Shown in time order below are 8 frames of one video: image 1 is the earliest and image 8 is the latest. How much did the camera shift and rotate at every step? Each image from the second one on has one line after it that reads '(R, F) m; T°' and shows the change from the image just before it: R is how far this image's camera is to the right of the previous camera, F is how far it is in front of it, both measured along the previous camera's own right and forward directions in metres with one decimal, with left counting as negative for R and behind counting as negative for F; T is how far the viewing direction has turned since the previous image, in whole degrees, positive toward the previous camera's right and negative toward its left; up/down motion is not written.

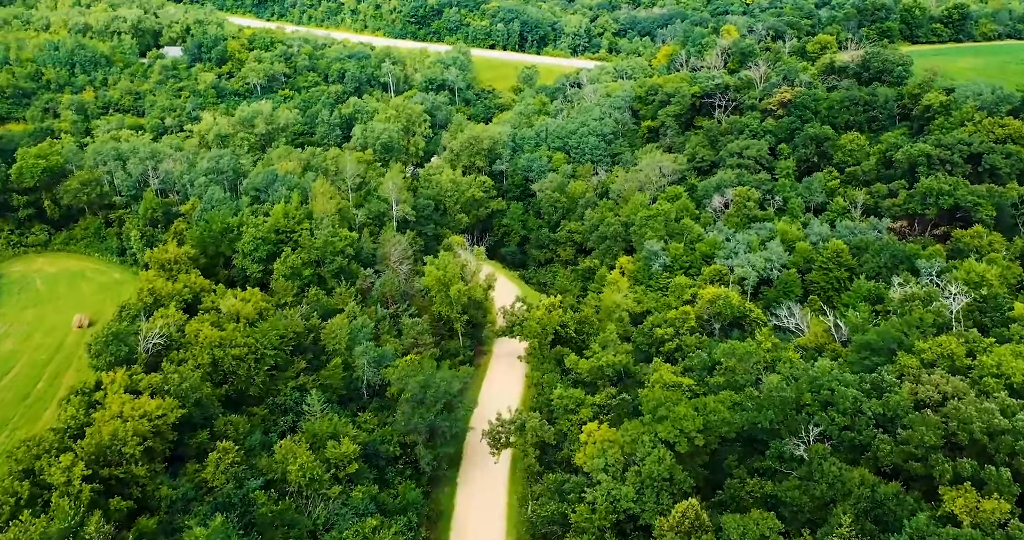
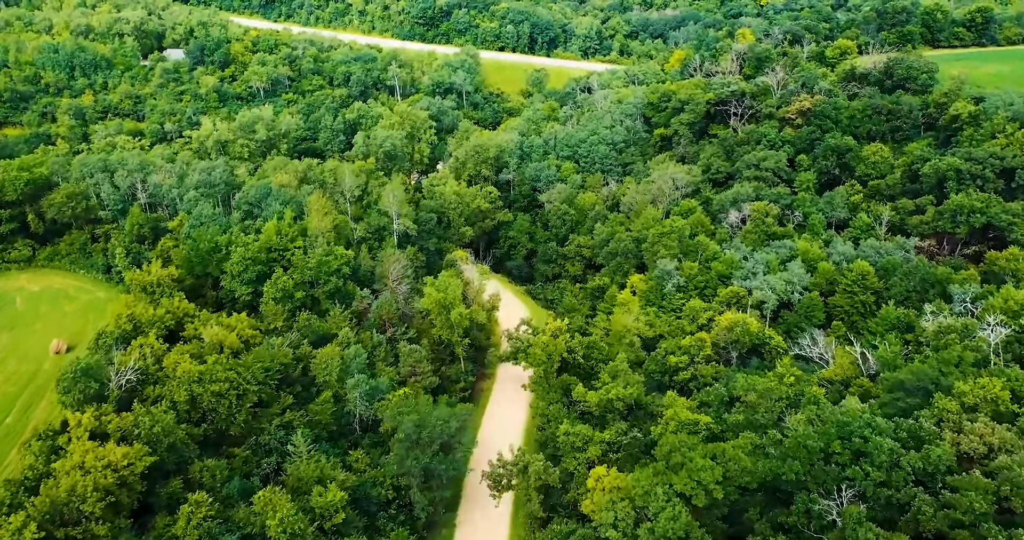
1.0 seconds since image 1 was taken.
(+0.4, +3.9) m; -1°
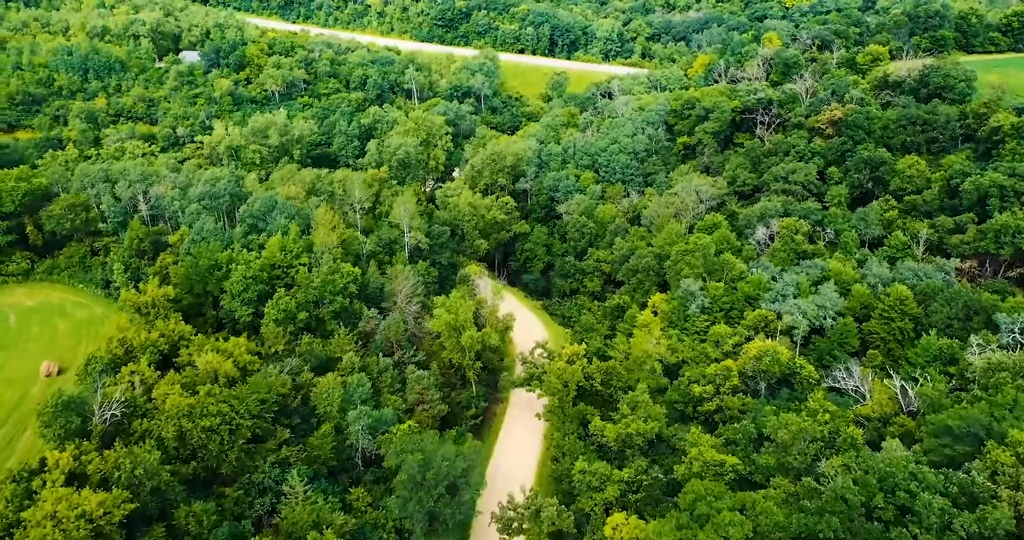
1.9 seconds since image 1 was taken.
(+0.2, +3.4) m; -1°
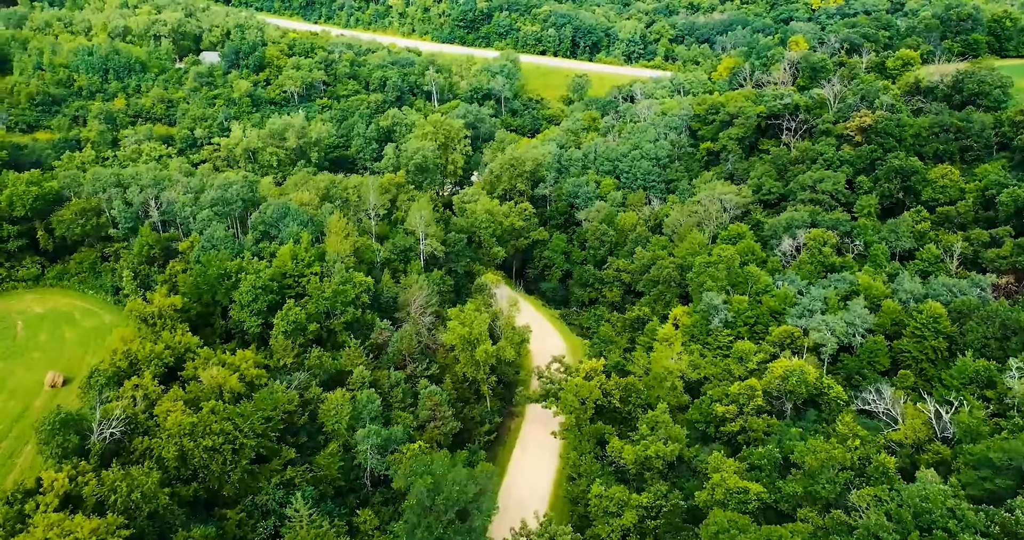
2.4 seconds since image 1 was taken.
(+0.2, +1.9) m; -1°
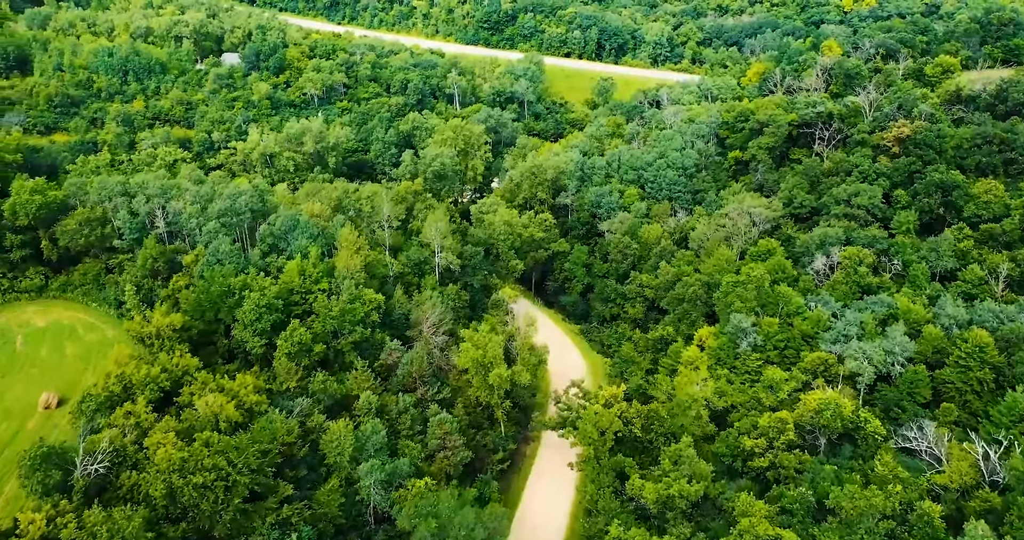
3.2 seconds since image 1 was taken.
(+0.4, +3.1) m; -2°
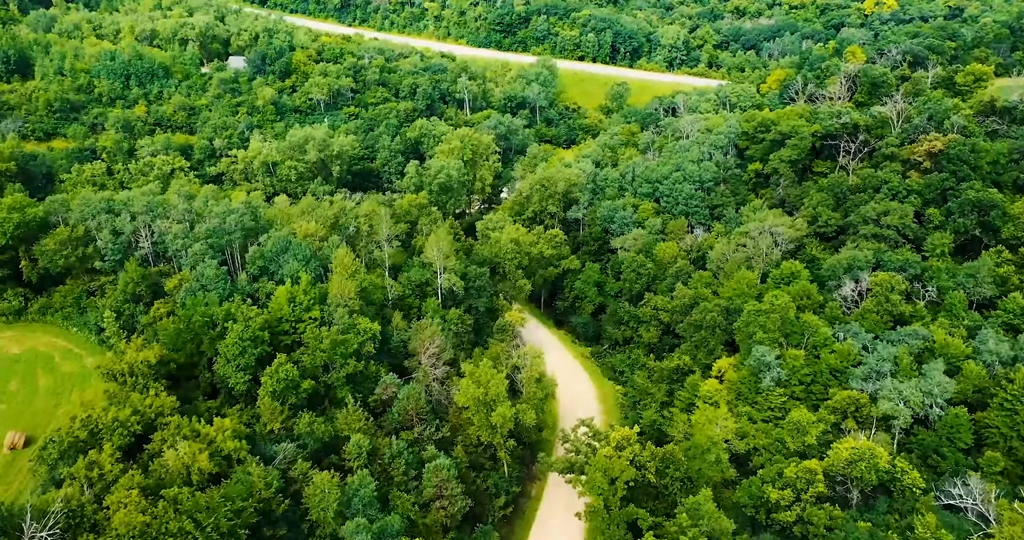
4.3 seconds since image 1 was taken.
(+0.5, +4.2) m; -1°
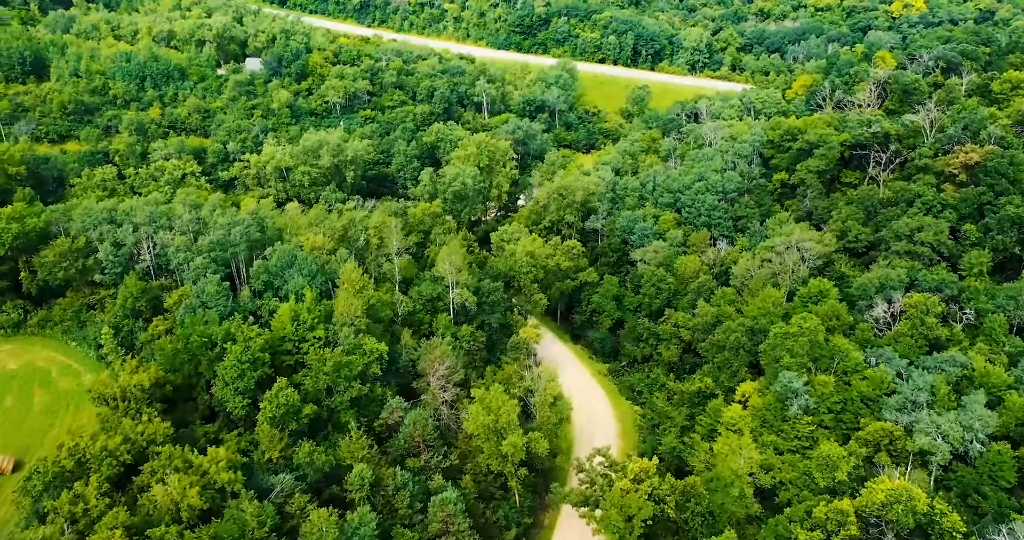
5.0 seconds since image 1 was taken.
(+0.3, +2.7) m; -1°
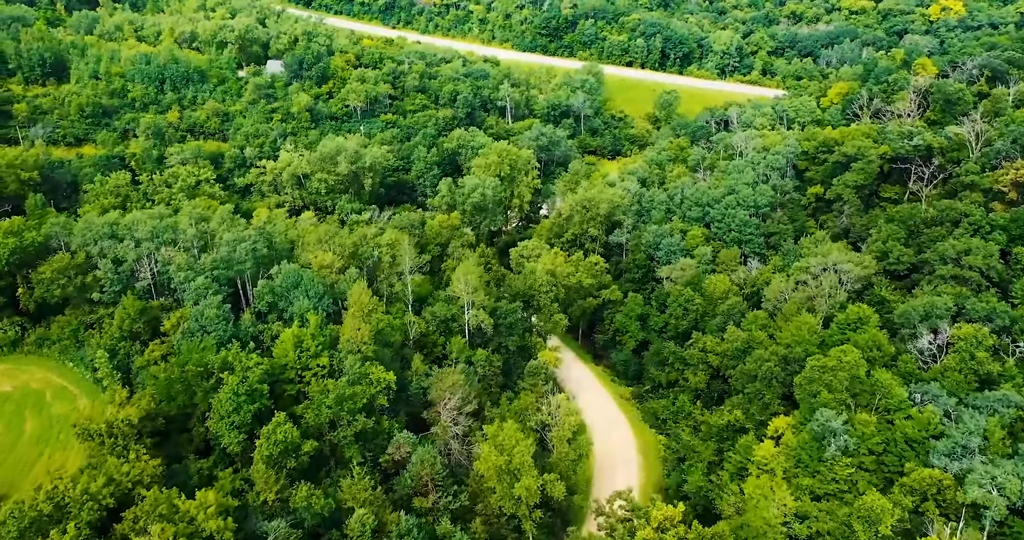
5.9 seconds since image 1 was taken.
(+0.4, +3.5) m; -2°
